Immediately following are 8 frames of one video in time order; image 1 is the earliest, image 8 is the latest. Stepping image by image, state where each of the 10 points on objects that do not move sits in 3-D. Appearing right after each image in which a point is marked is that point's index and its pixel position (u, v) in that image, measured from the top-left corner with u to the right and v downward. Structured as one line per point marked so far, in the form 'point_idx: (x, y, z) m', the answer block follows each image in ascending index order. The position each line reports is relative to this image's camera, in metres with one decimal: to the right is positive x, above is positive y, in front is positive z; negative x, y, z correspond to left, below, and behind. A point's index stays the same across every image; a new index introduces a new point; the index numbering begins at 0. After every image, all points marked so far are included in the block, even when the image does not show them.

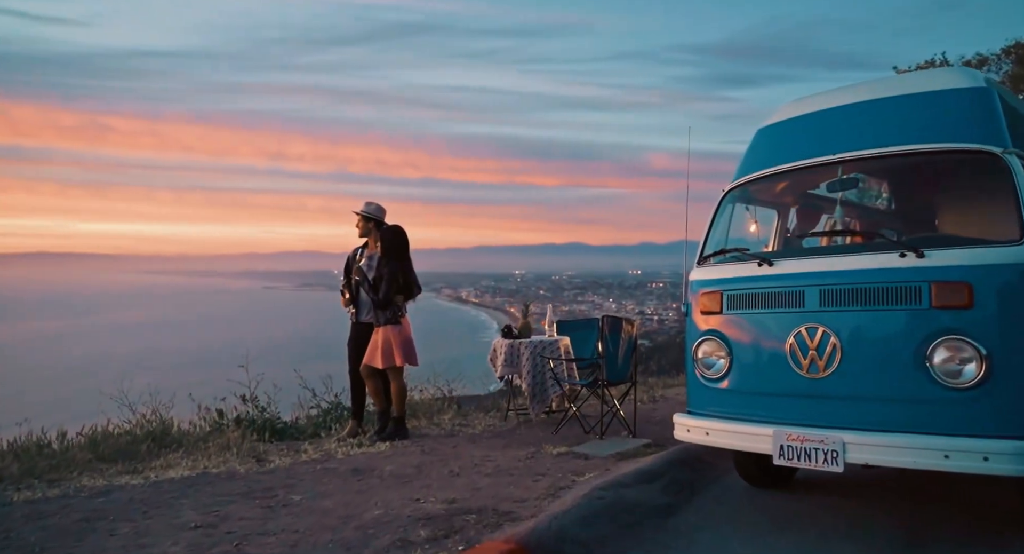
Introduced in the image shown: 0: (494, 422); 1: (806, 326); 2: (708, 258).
0: (-0.2, -1.6, +8.2) m
1: (+1.7, -0.3, +4.4) m
2: (+1.4, +0.1, +5.4) m
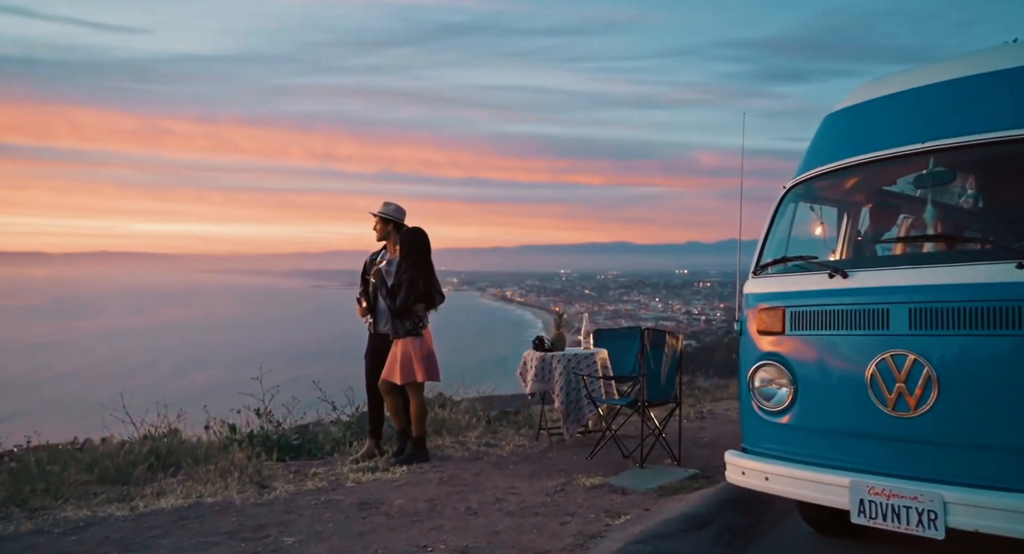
0: (+0.1, -1.7, +7.5) m
1: (+1.8, -0.4, +3.6) m
2: (+1.6, +0.1, +4.6) m
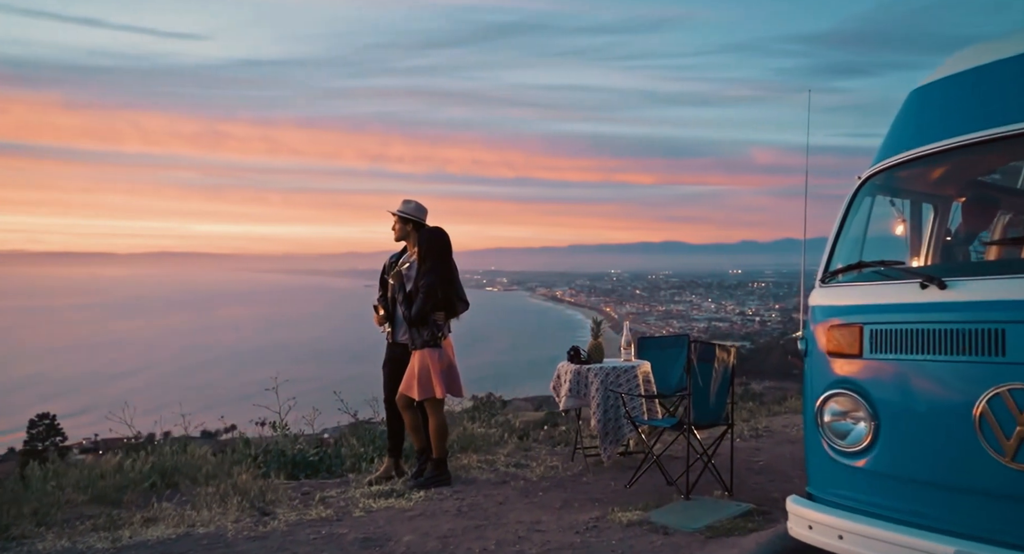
0: (+0.4, -1.7, +6.8) m
1: (+1.9, -0.4, +2.8) m
2: (+1.7, 0.0, +3.9) m
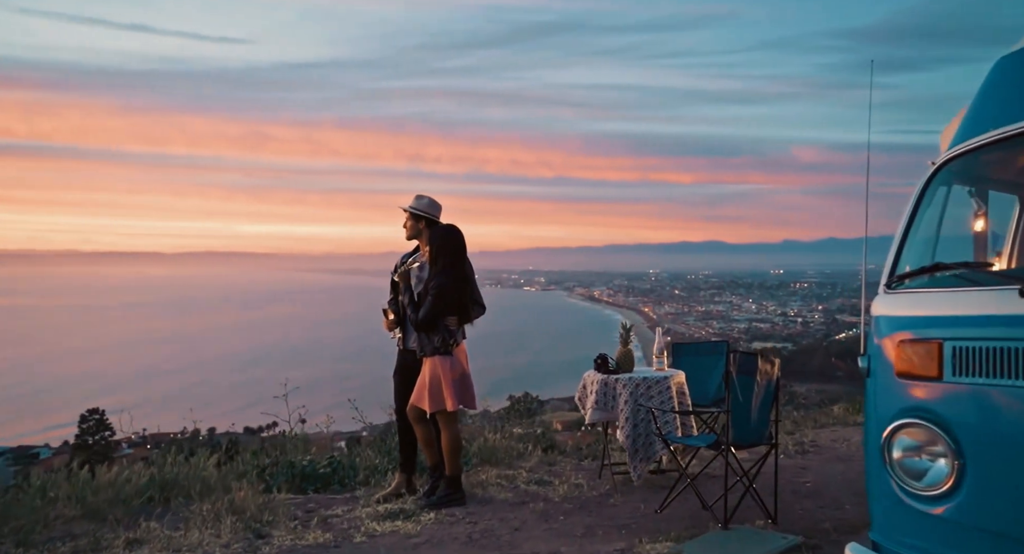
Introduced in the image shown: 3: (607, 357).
0: (+0.6, -1.7, +6.3) m
1: (+1.8, -0.4, +2.2) m
2: (+1.7, 0.0, +3.3) m
3: (+0.8, -0.7, +6.3) m
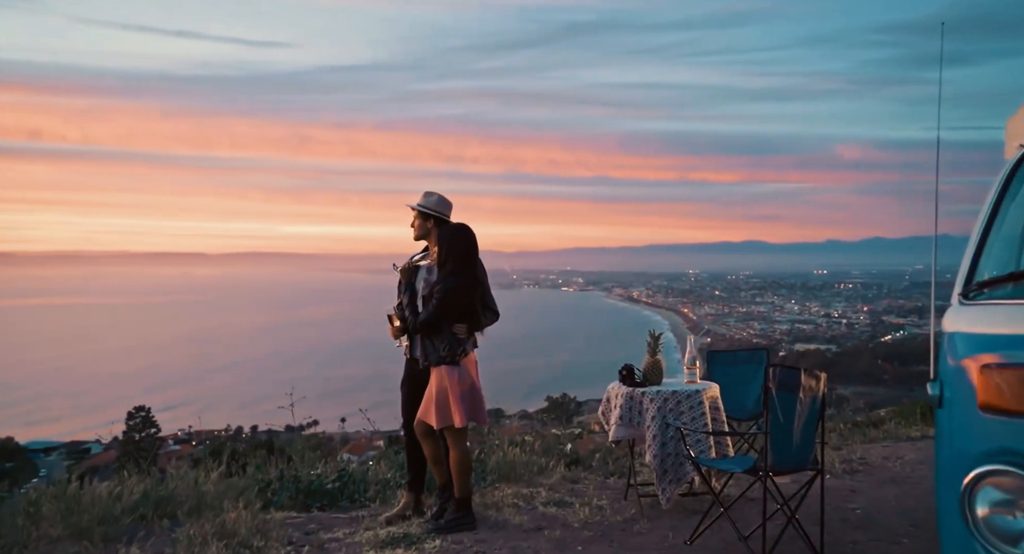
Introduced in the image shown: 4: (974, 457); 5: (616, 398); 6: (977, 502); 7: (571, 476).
0: (+0.7, -1.8, +5.8) m
1: (+1.8, -0.5, +1.6) m
2: (+1.7, 0.0, +2.7) m
3: (+1.0, -0.7, +5.8) m
4: (+1.5, -0.6, +2.3) m
5: (+0.8, -0.9, +5.7) m
6: (+1.4, -0.7, +2.3) m
7: (+0.6, -1.8, +6.8) m
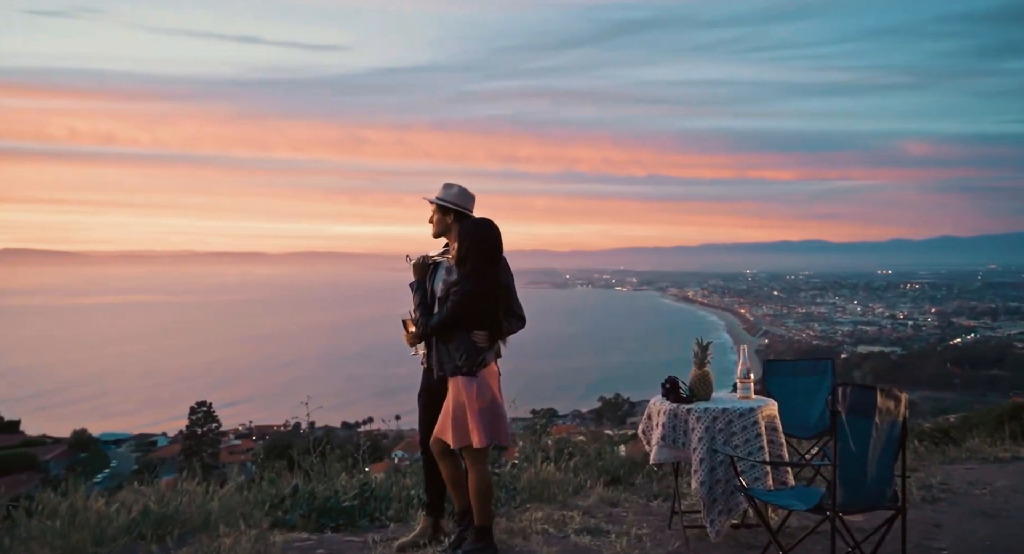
0: (+0.9, -1.8, +5.1) m
1: (+1.7, -0.5, +0.9) m
2: (+1.7, 0.0, +2.0) m
3: (+1.2, -0.7, +5.1) m
4: (+1.4, -0.6, +1.7) m
5: (+1.0, -0.9, +5.1) m
6: (+1.4, -0.7, +1.6) m
7: (+0.8, -1.9, +6.2) m
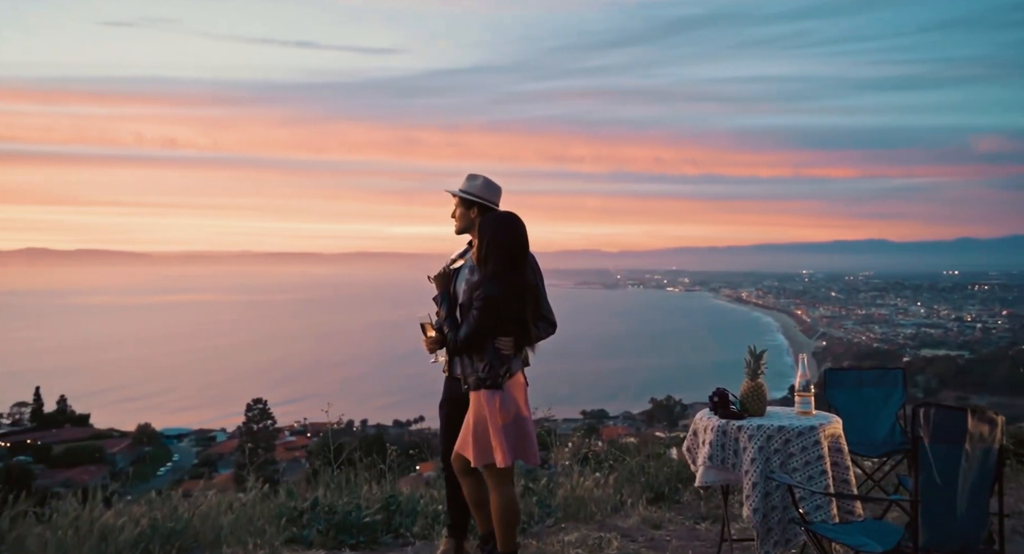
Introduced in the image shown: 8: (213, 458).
0: (+1.1, -1.8, +4.6) m
1: (+1.6, -0.5, +0.3) m
2: (+1.7, 0.0, +1.4) m
3: (+1.3, -0.7, +4.6) m
4: (+1.4, -0.6, +1.1) m
5: (+1.2, -1.0, +4.6) m
6: (+1.3, -0.7, +1.1) m
7: (+1.1, -1.9, +5.7) m
8: (-5.9, -3.5, +14.2) m
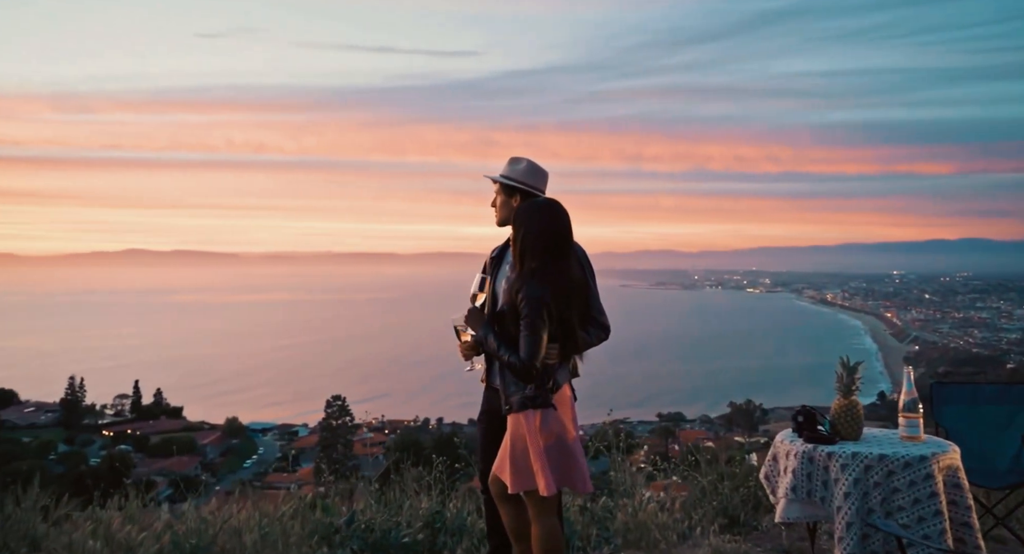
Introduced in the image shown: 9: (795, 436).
0: (+1.4, -1.8, +3.9) m
1: (+1.4, -0.5, -0.4) m
2: (+1.6, 0.0, +0.7) m
3: (+1.6, -0.7, +3.9) m
4: (+1.3, -0.6, +0.4) m
5: (+1.4, -0.9, +3.9) m
6: (+1.2, -0.7, +0.4) m
7: (+1.5, -1.8, +5.0) m
8: (-4.6, -3.5, +14.1) m
9: (+1.5, -0.8, +4.0) m
